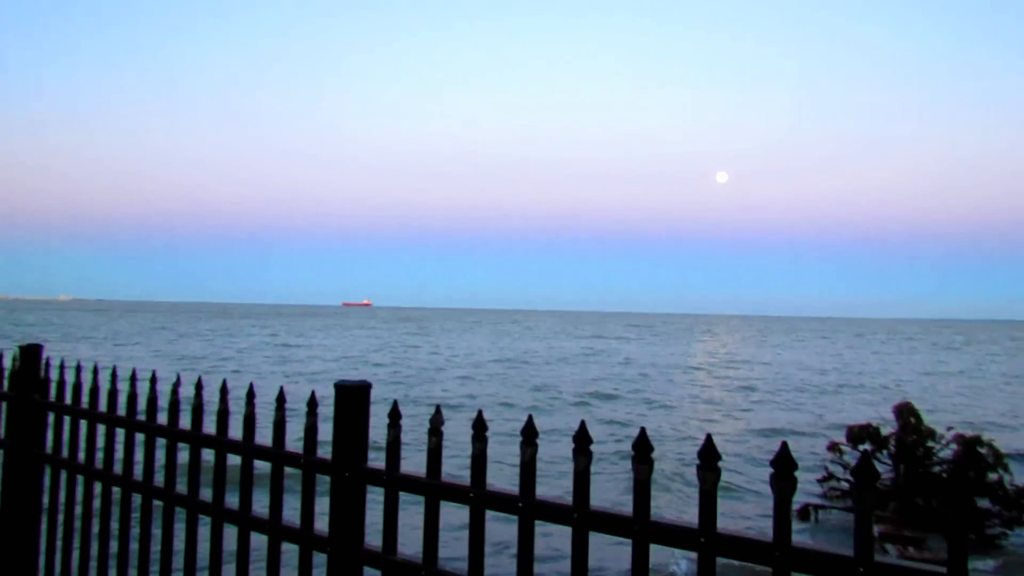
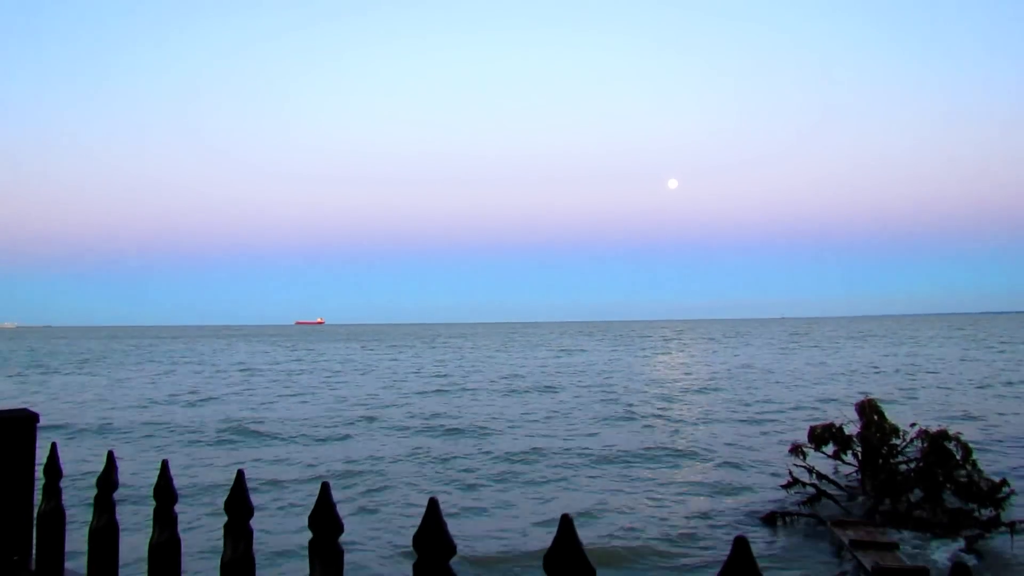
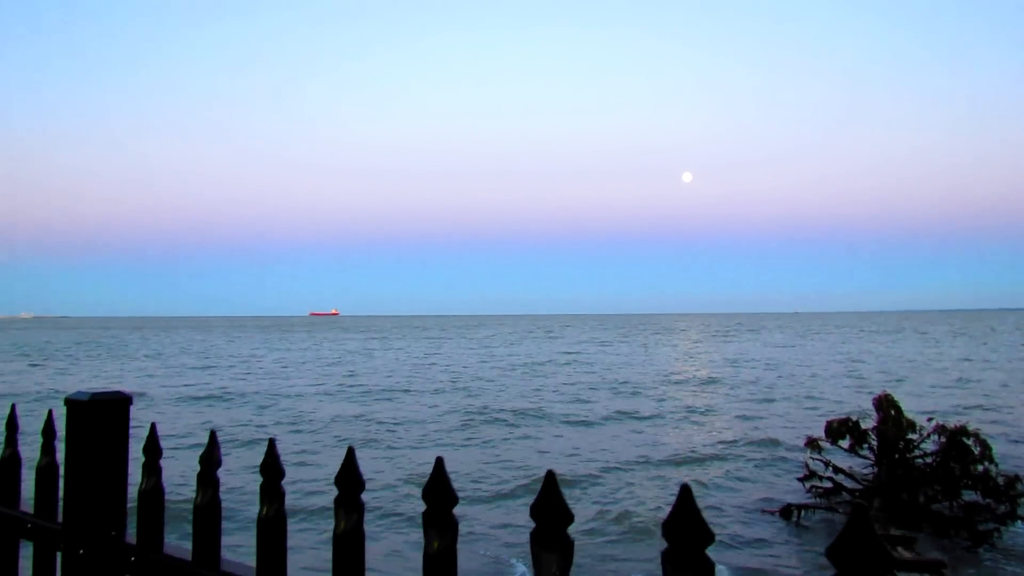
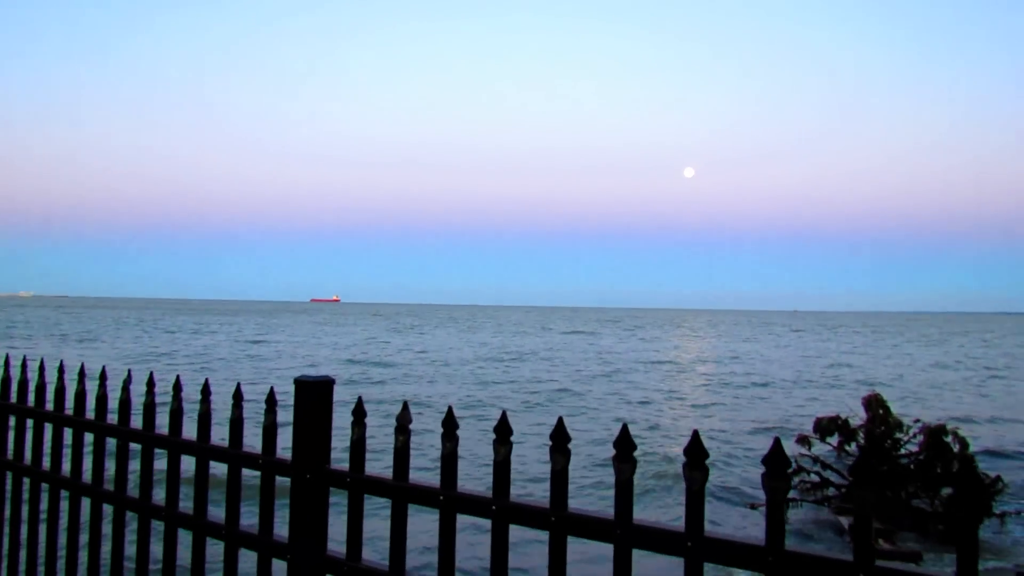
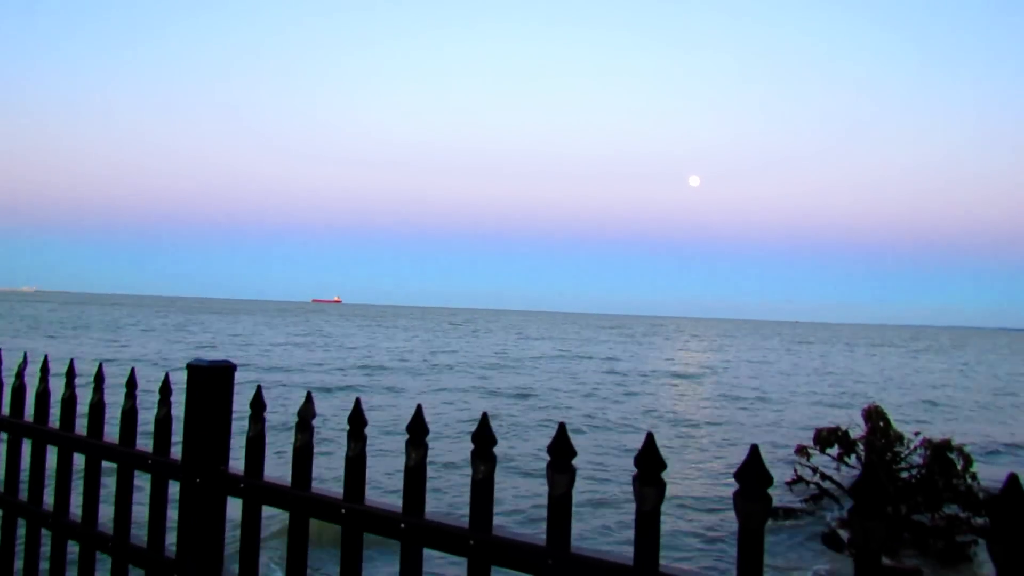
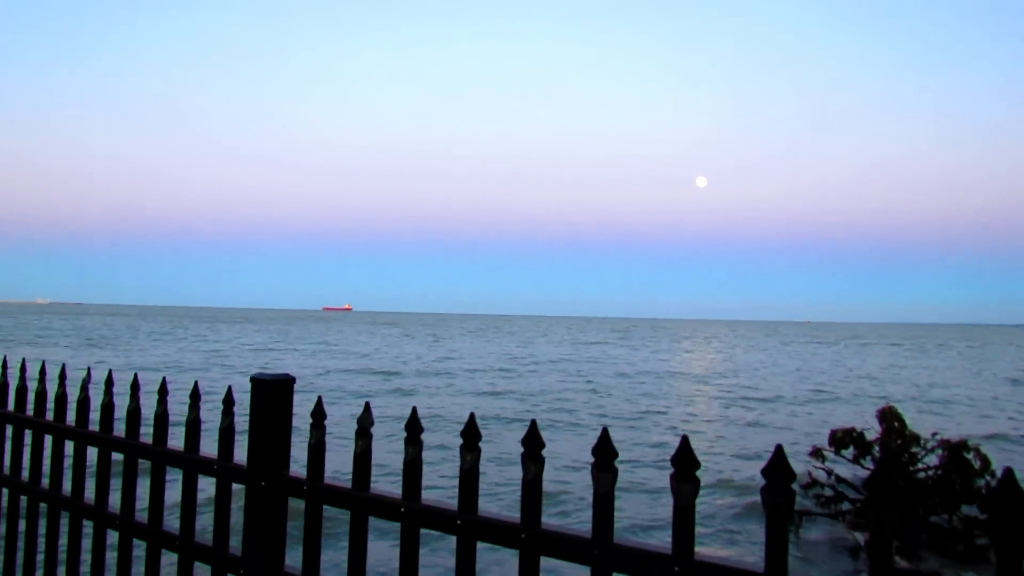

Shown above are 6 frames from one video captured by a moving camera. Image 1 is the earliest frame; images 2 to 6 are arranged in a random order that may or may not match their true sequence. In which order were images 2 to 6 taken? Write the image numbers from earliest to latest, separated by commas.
4, 6, 5, 3, 2
